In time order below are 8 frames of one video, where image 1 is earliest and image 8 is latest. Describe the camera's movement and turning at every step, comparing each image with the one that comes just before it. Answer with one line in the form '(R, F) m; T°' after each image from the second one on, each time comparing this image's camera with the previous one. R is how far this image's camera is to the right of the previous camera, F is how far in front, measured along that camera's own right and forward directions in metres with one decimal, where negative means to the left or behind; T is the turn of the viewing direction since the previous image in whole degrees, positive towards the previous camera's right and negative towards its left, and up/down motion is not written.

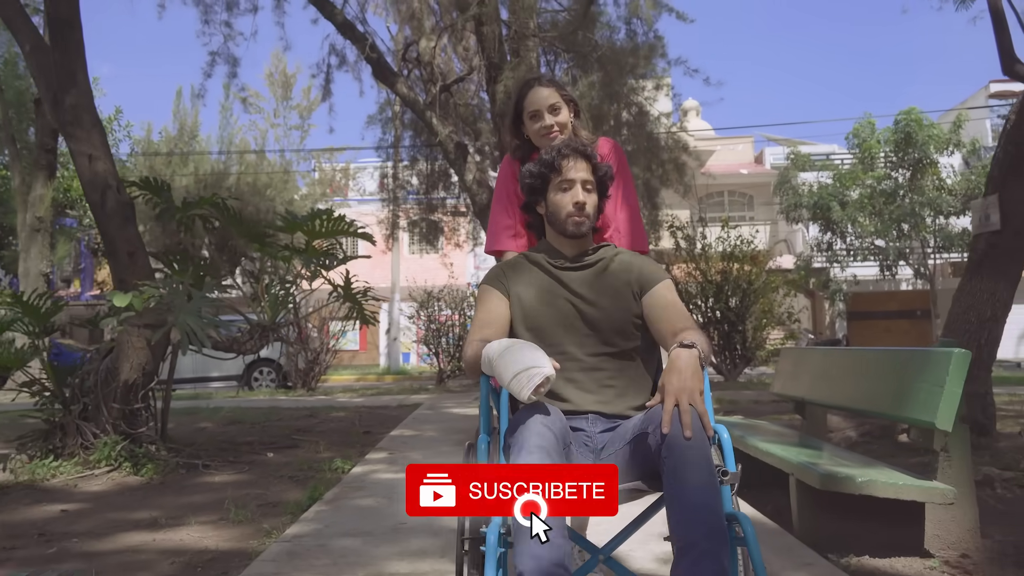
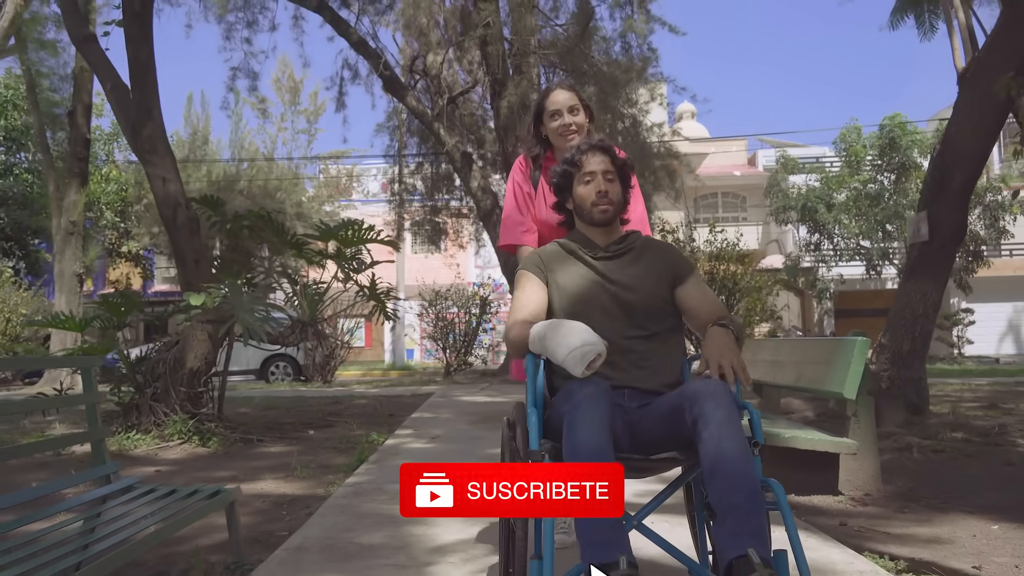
(-0.1, -1.0) m; 0°
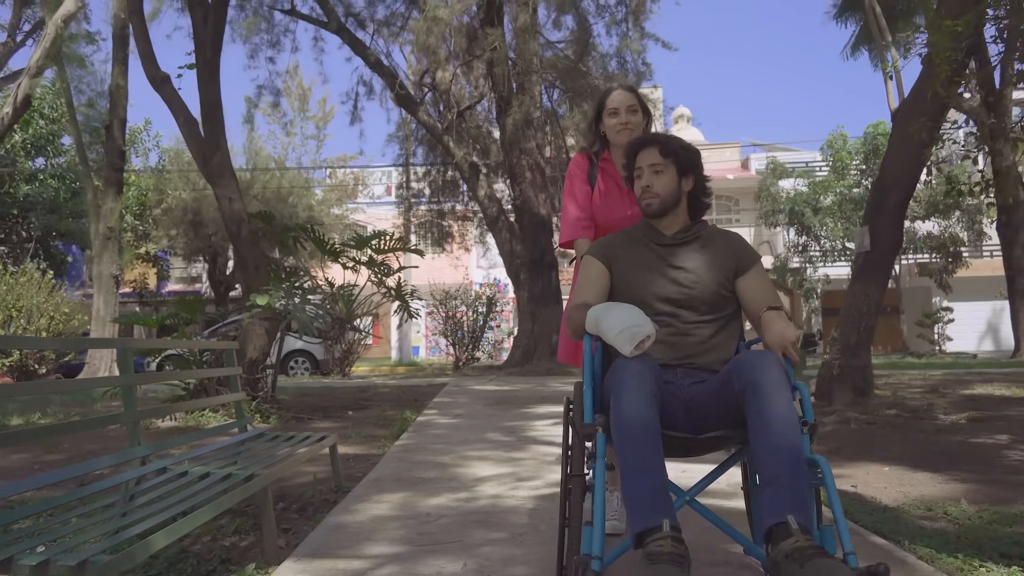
(-0.1, -1.2) m; 0°
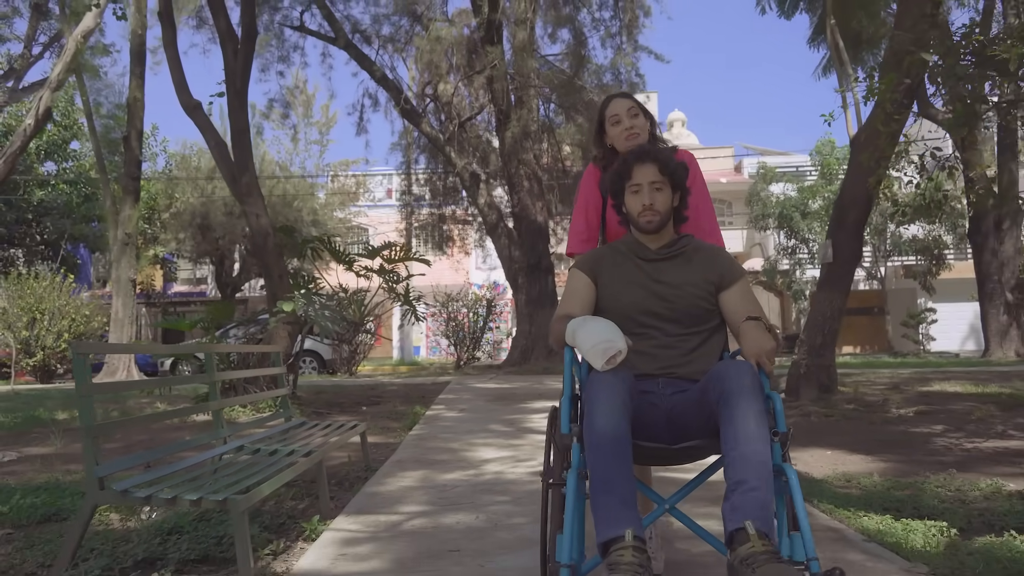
(0.0, -0.8) m; 0°
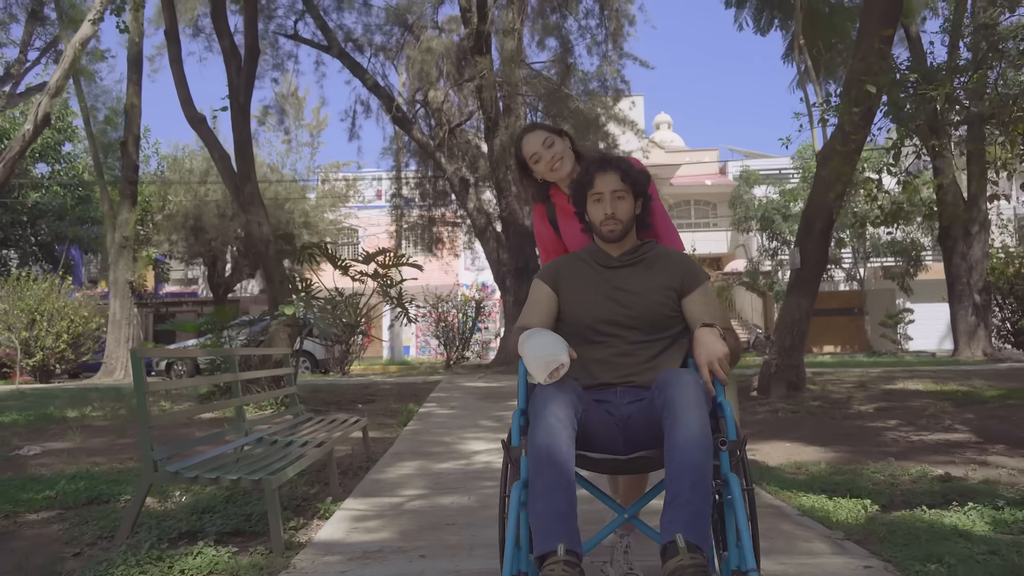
(0.0, -0.5) m; +1°
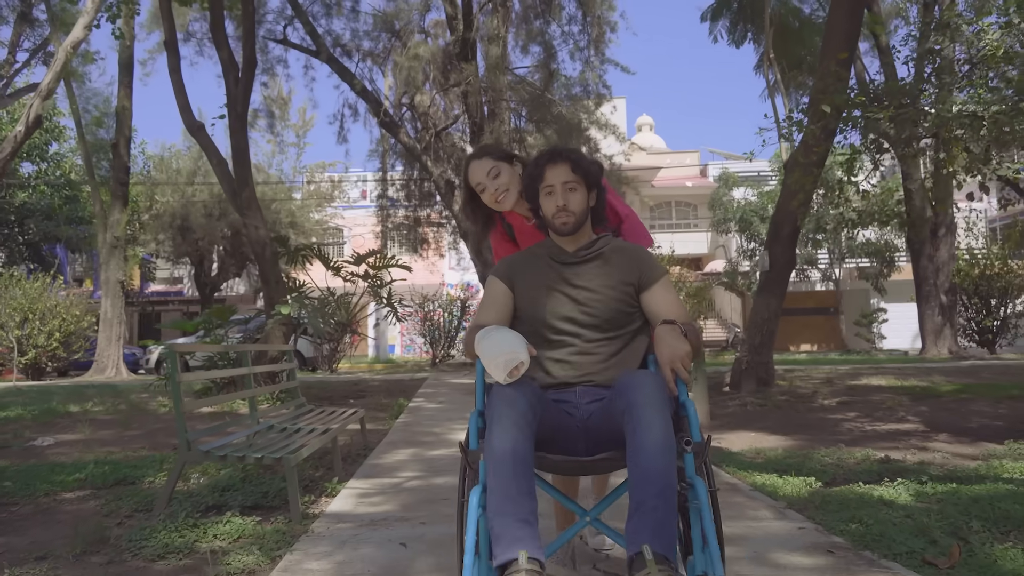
(0.0, -0.5) m; +1°
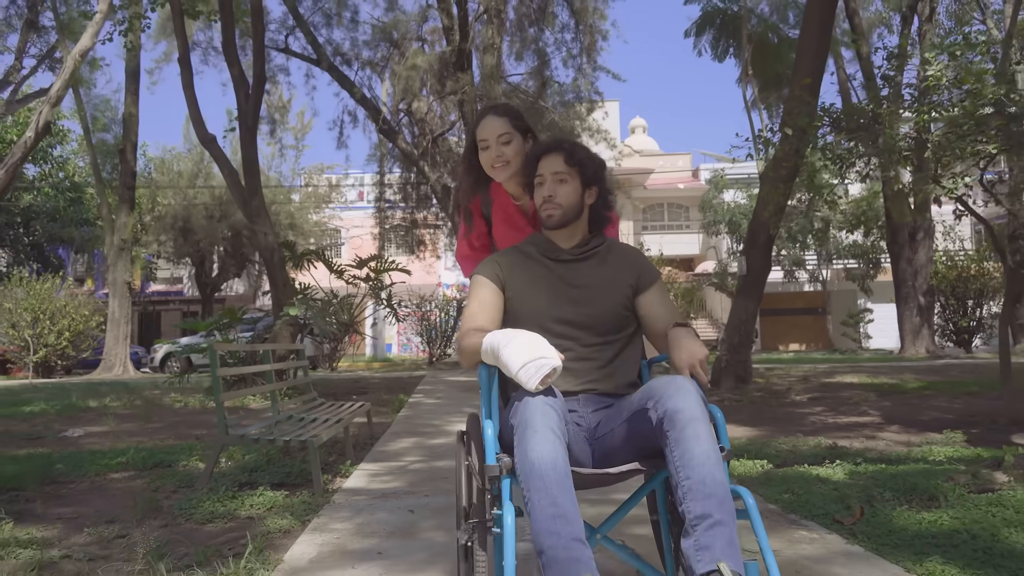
(0.0, -0.6) m; 0°
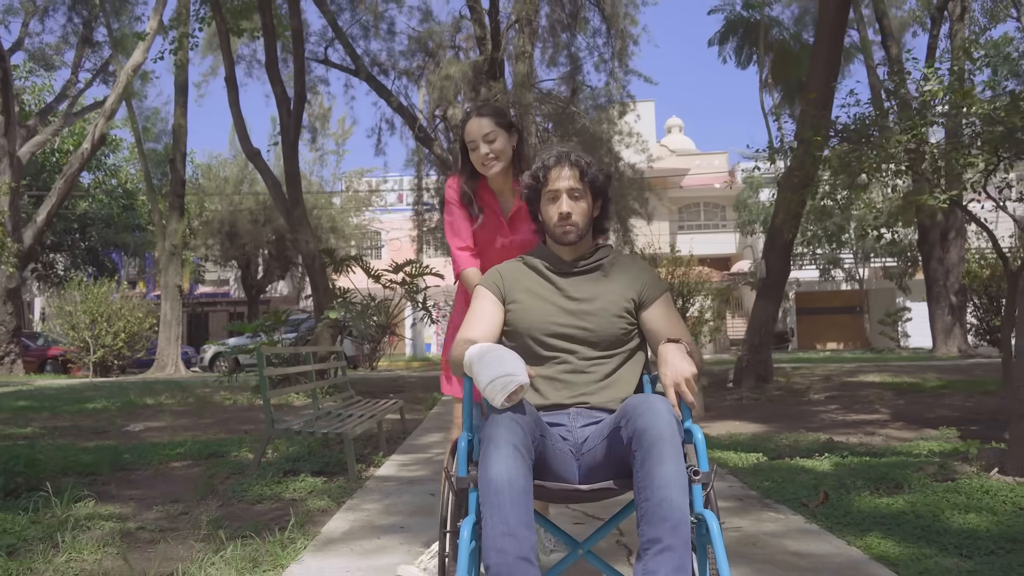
(+0.2, -0.5) m; -3°
